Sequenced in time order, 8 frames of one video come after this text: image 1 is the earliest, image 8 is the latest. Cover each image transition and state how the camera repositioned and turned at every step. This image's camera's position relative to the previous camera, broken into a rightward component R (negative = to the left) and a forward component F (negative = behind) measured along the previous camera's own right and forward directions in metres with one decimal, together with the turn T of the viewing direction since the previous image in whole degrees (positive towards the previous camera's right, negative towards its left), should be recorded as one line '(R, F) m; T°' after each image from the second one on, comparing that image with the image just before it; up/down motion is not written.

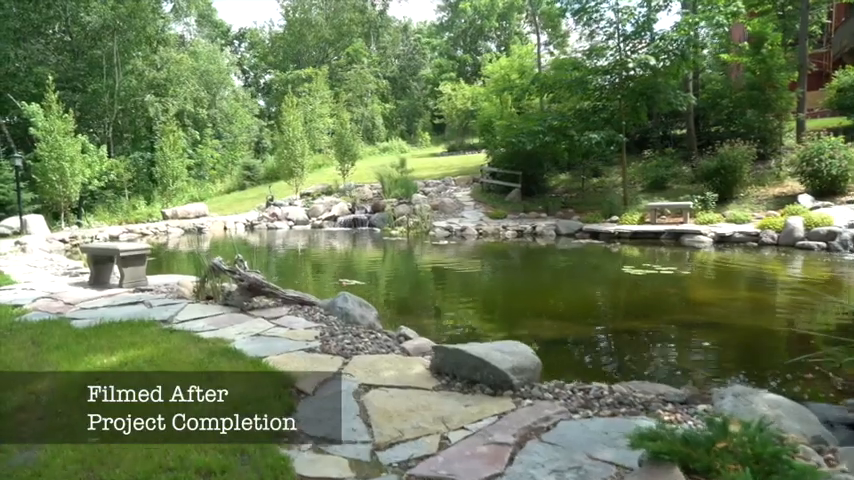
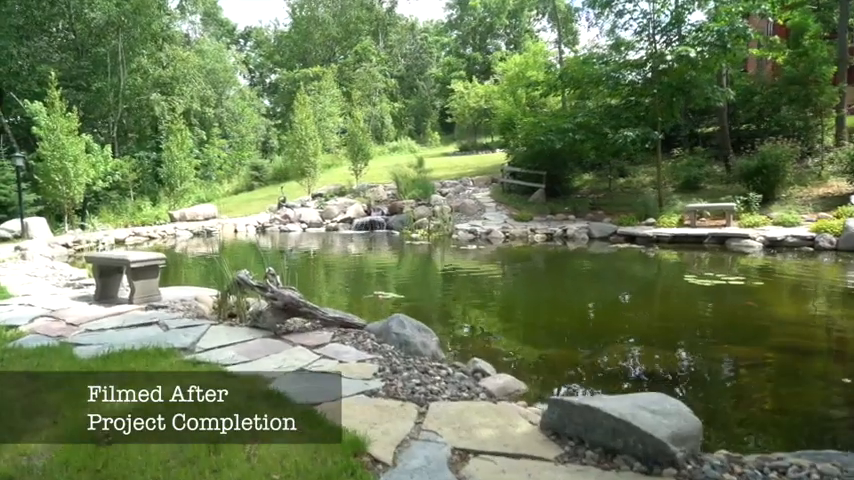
(-0.5, +0.8) m; 0°
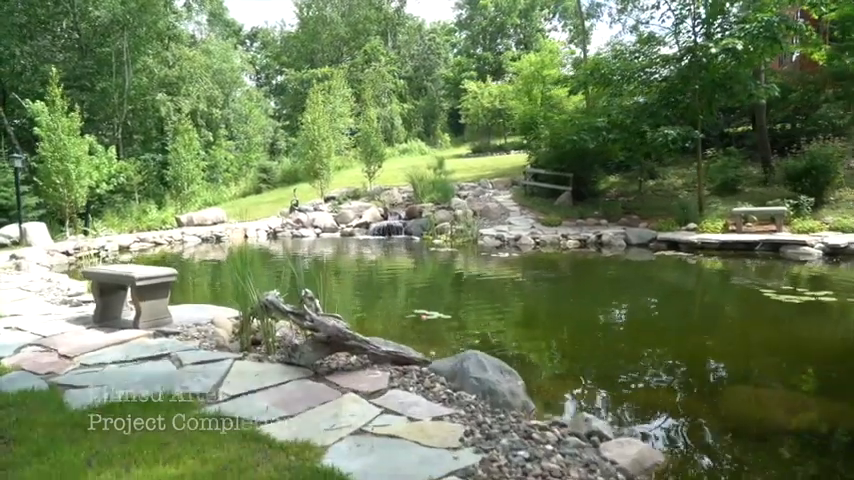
(-0.5, +0.9) m; 0°
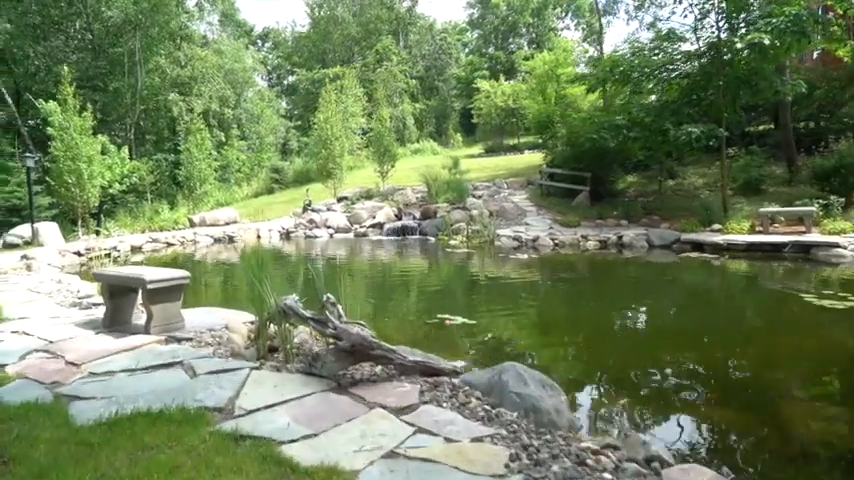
(-0.1, +0.3) m; -1°
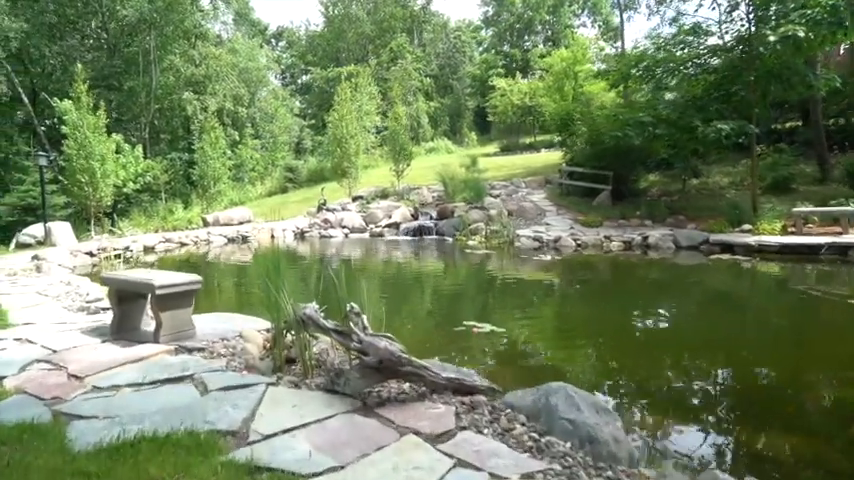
(-0.1, +0.3) m; -1°
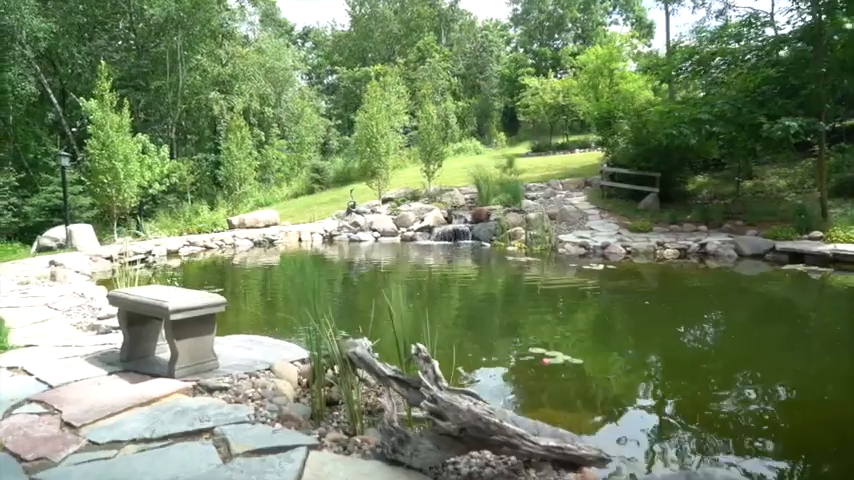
(-0.3, +0.8) m; -2°
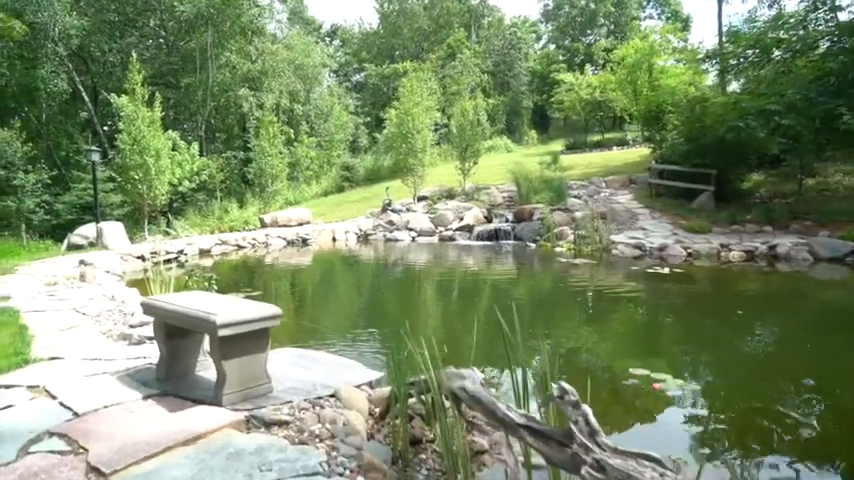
(-0.4, +0.6) m; -2°
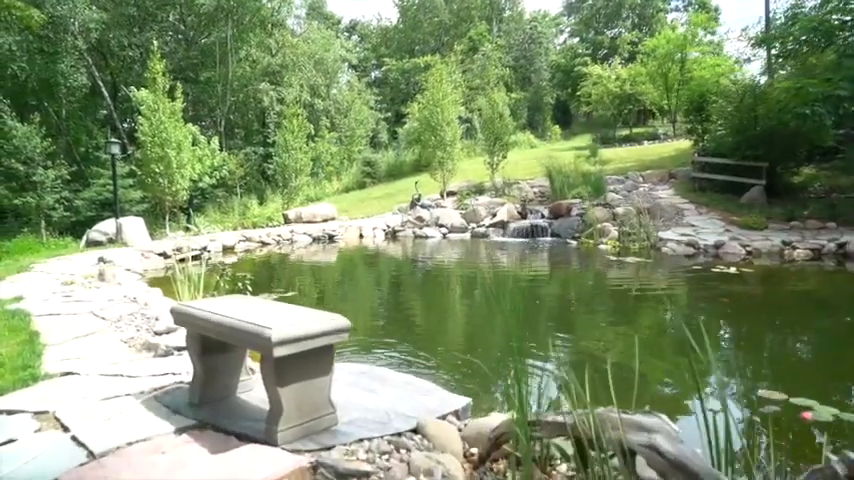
(-0.4, +0.7) m; -1°
